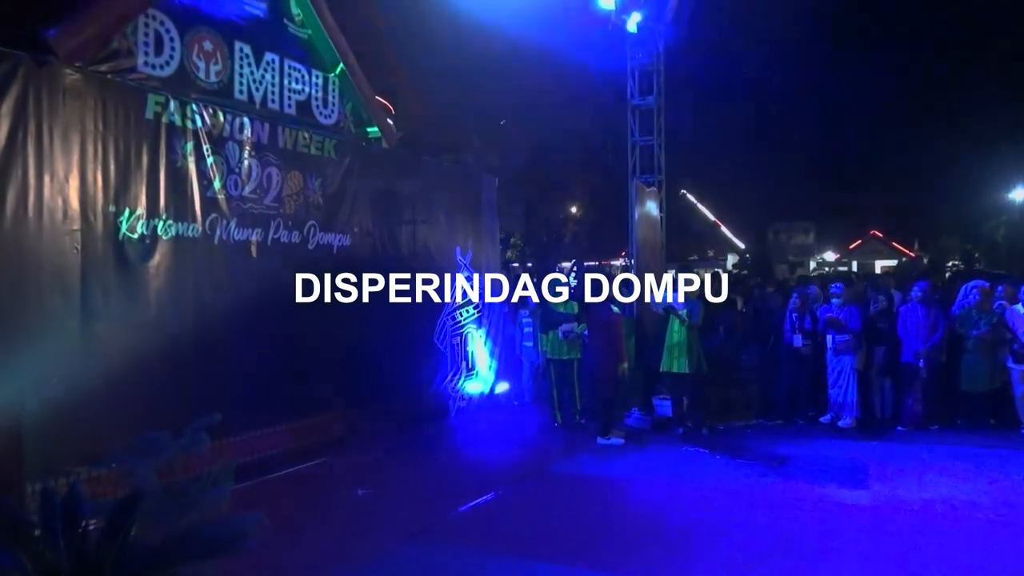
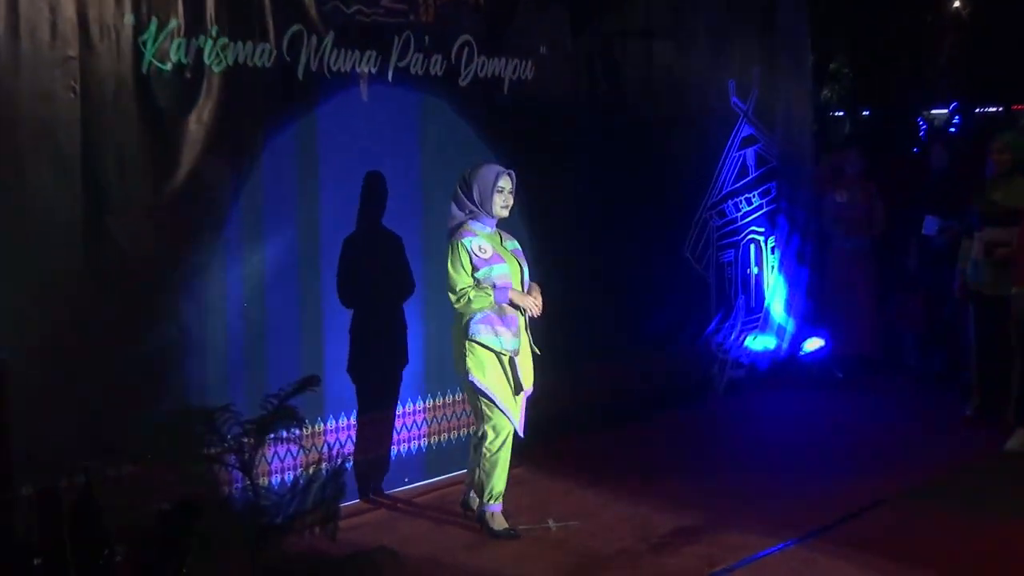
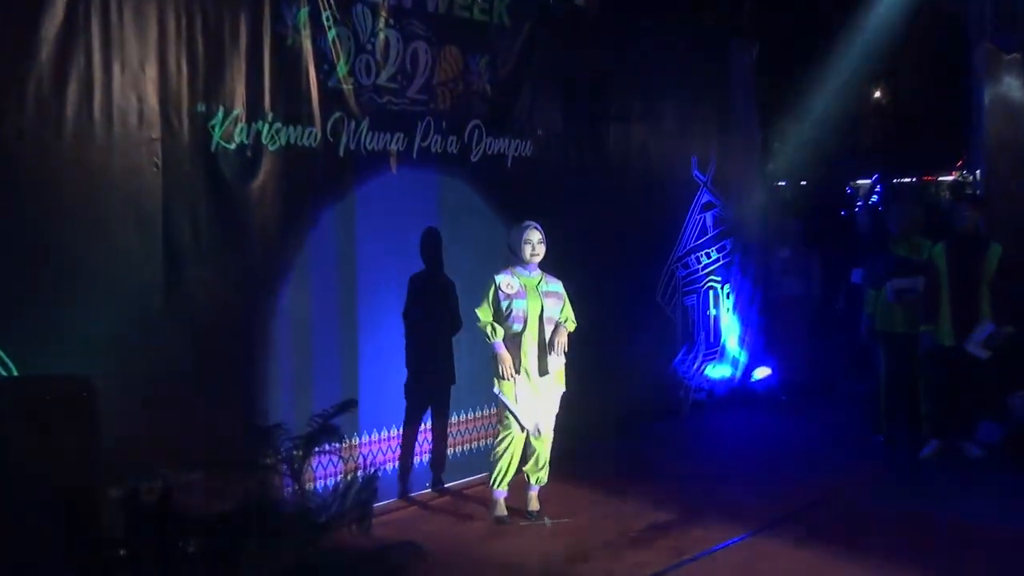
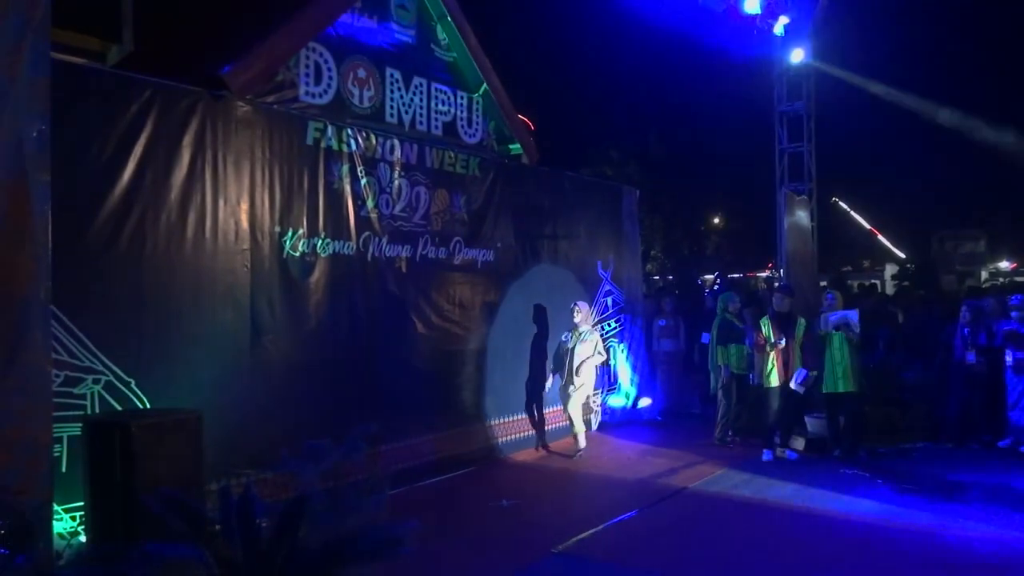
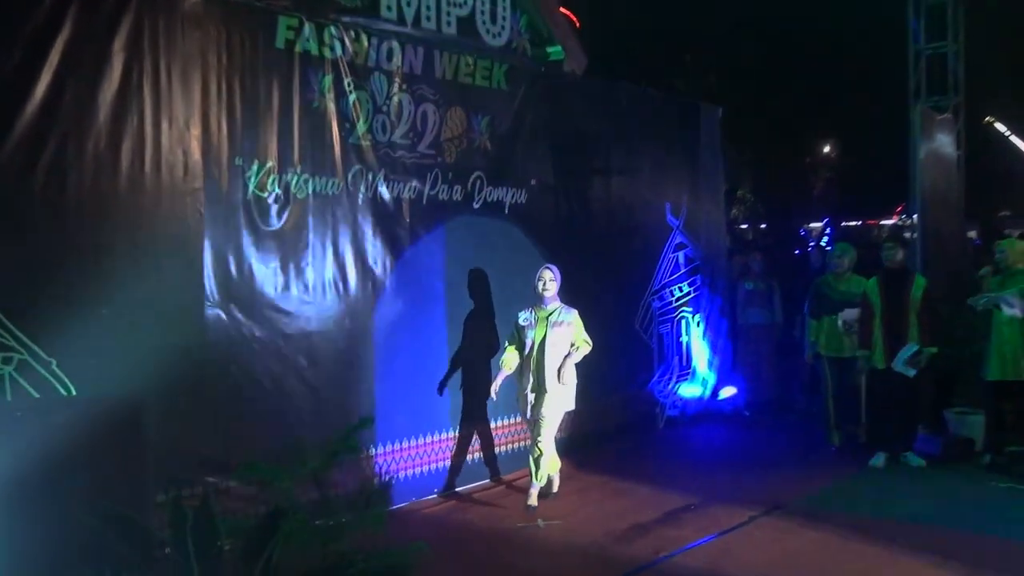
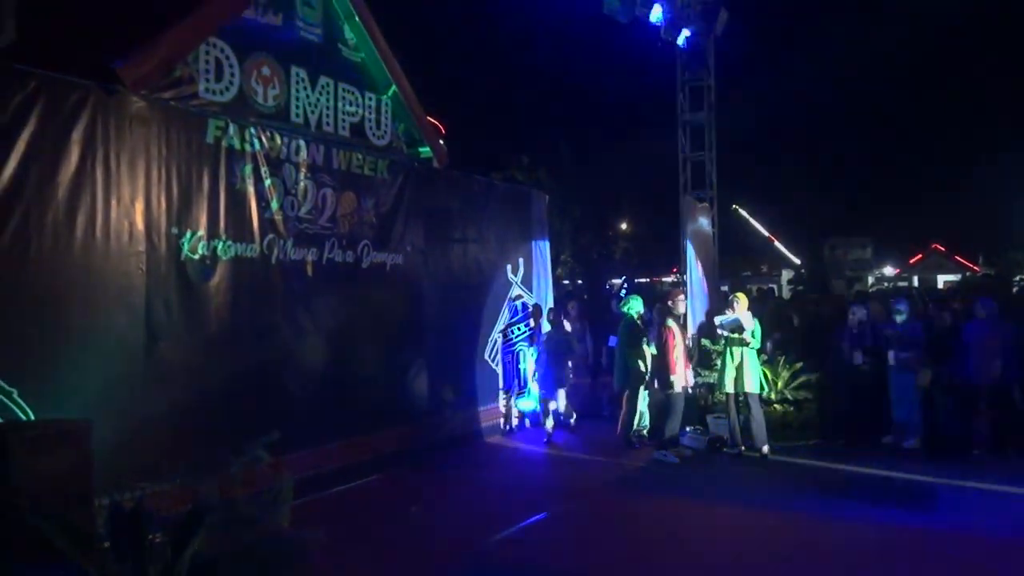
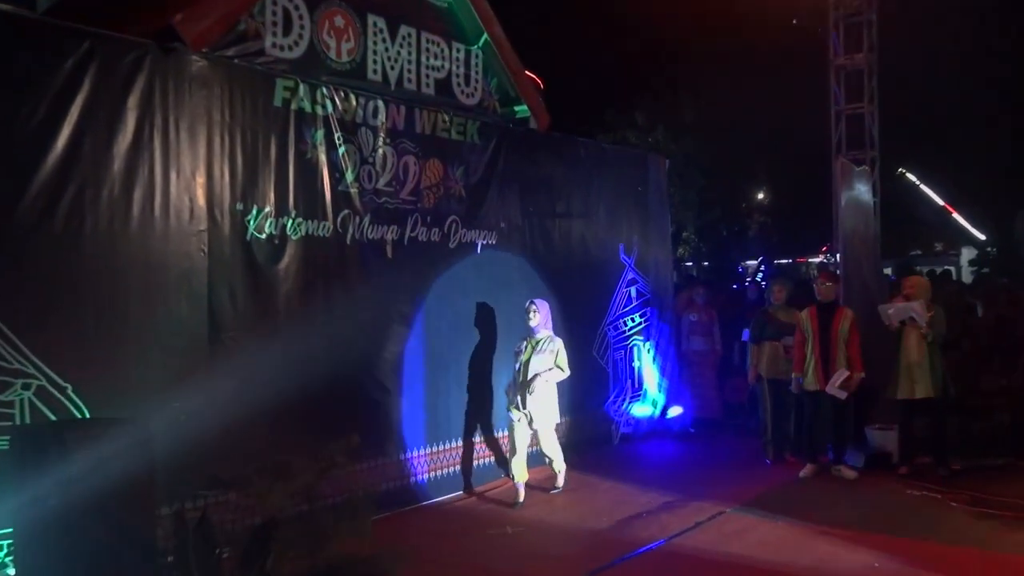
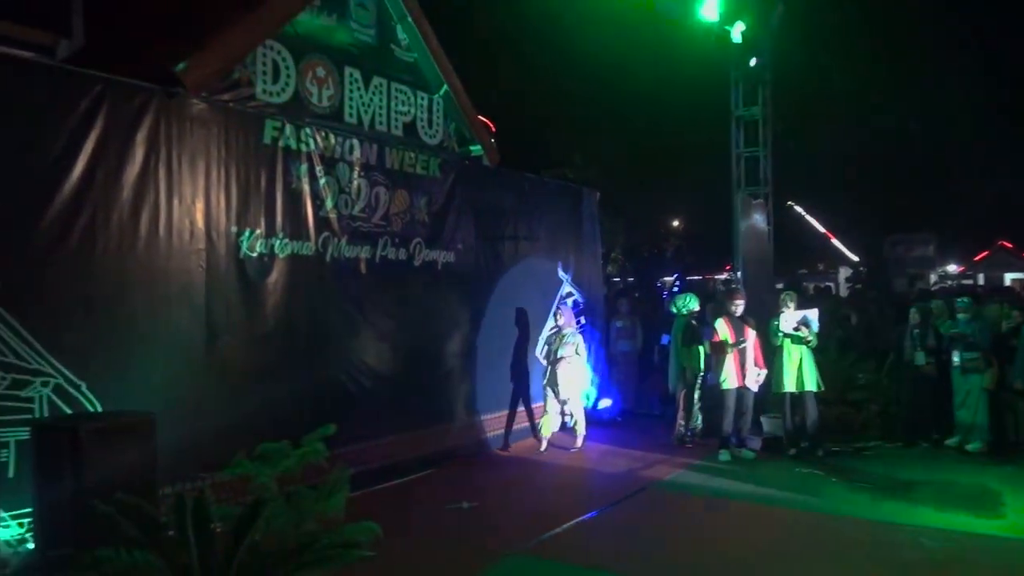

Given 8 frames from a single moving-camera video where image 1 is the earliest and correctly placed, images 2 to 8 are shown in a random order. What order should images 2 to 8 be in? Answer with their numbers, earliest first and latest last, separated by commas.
6, 8, 4, 7, 5, 3, 2
